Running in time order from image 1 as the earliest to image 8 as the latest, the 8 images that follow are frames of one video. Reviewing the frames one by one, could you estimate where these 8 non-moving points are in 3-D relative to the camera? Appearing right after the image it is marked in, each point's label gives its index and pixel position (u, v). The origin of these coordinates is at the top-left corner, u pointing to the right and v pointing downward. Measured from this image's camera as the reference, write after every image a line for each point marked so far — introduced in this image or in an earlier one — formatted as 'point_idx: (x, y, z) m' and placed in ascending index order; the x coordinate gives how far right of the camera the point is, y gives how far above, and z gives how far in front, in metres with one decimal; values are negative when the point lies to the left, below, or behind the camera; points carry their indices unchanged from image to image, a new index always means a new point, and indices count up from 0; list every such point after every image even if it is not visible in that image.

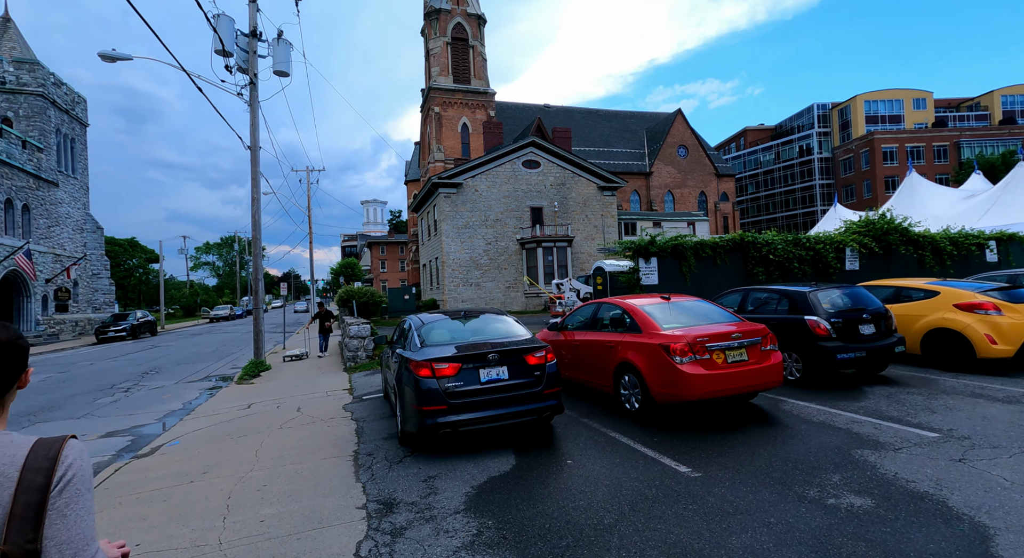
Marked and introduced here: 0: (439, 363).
0: (-0.7, -0.8, +4.9) m
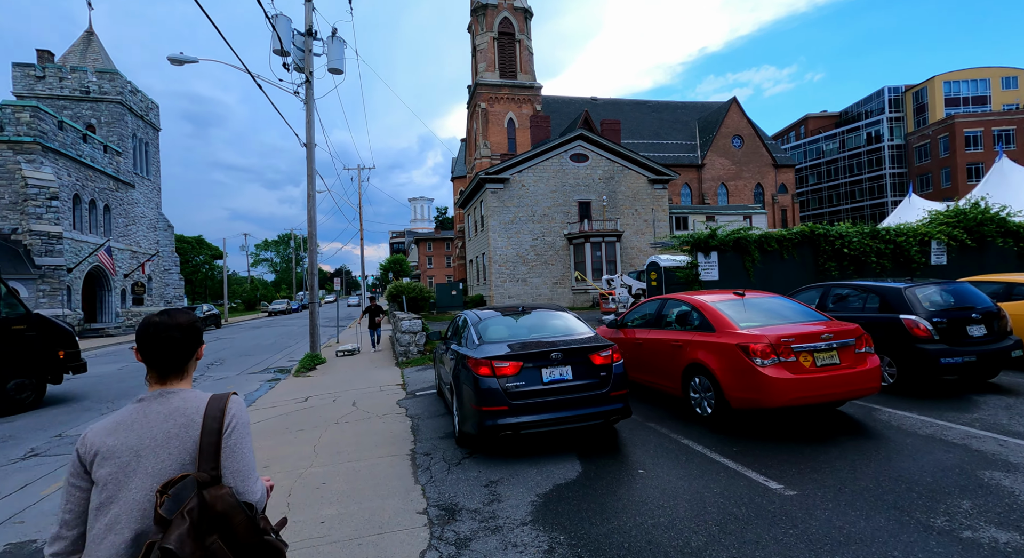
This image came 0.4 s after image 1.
0: (-0.1, -0.8, +4.6) m
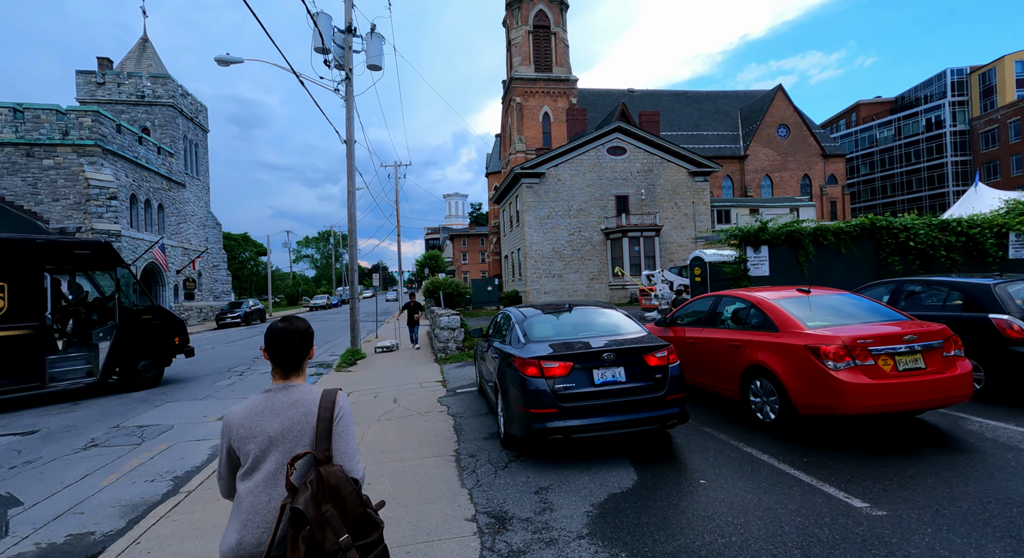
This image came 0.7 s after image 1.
0: (+0.3, -0.7, +4.4) m
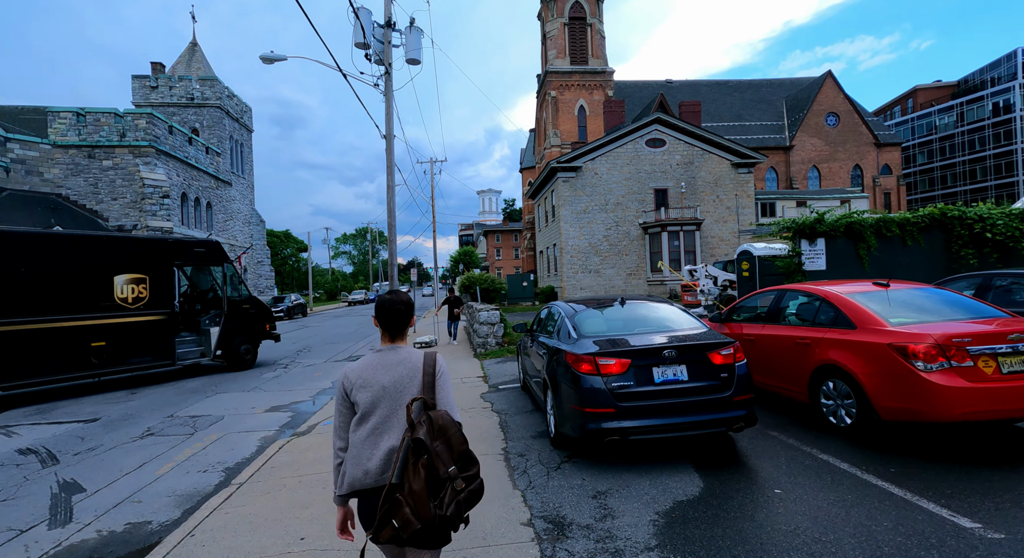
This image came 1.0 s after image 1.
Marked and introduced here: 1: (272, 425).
0: (+0.8, -0.7, +4.2) m
1: (-3.6, -2.2, +7.2) m
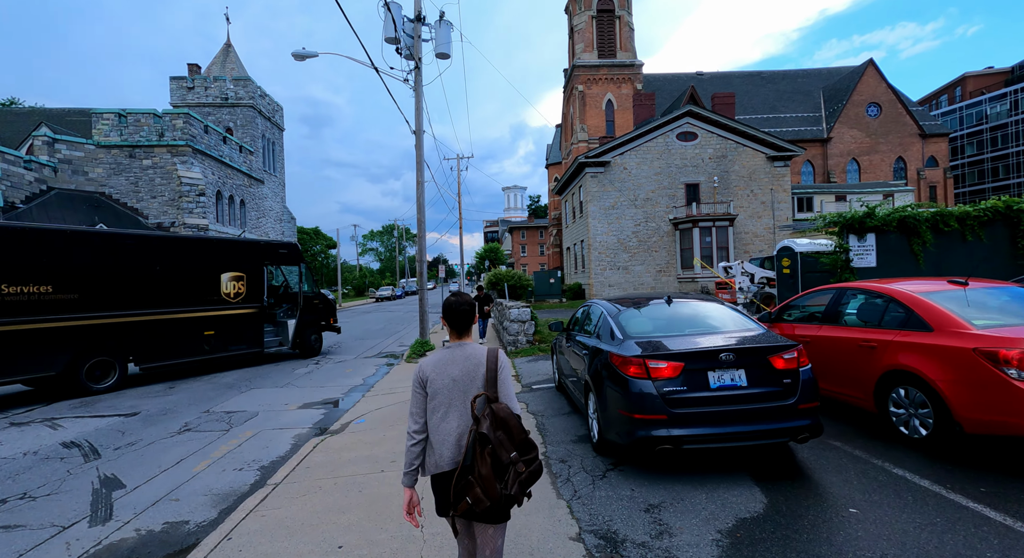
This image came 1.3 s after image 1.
0: (+1.2, -0.7, +3.9) m
1: (-3.1, -2.1, +7.2) m
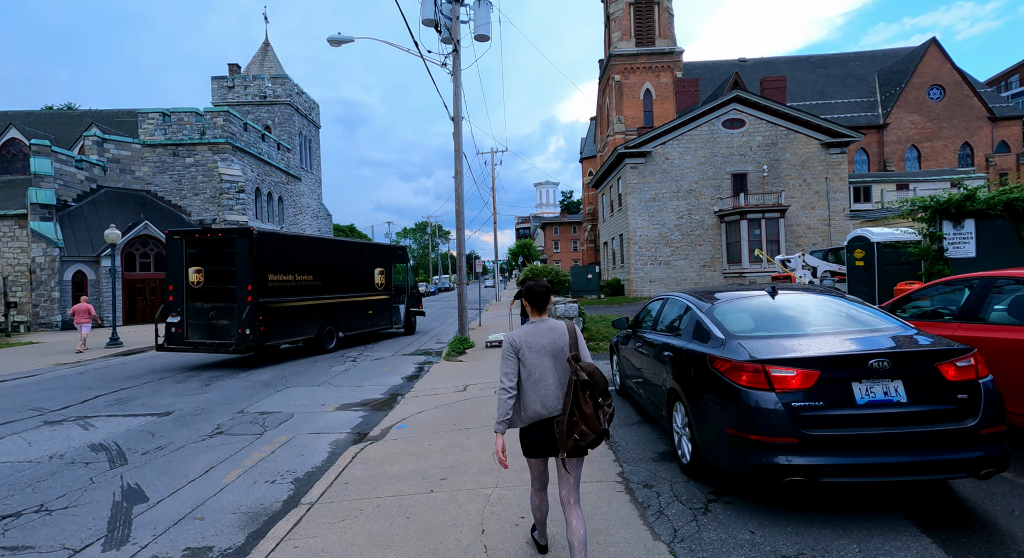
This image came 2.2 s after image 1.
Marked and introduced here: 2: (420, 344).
0: (+1.7, -0.6, +3.1) m
1: (-2.3, -2.0, +6.6) m
2: (-2.9, -2.0, +15.1) m
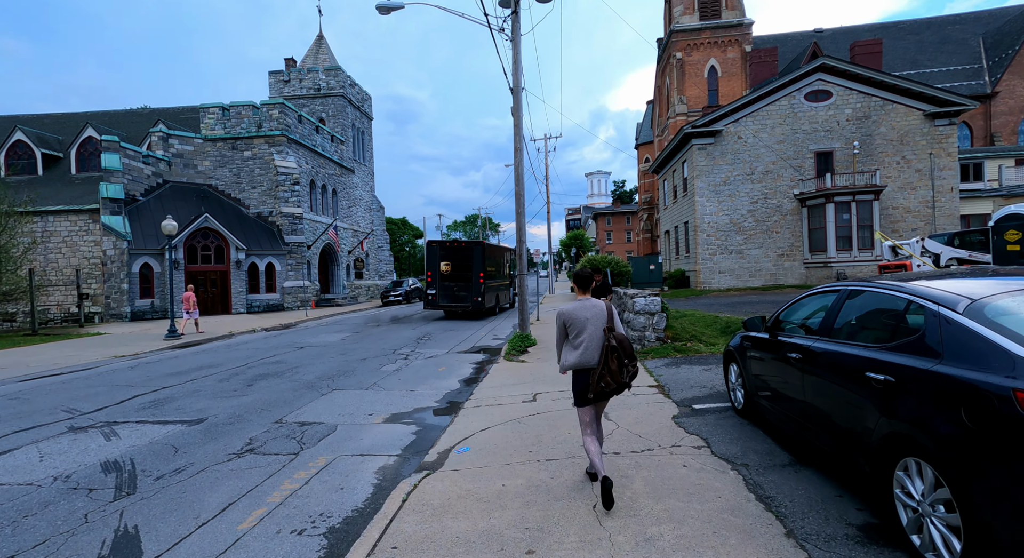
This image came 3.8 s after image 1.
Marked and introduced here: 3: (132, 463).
0: (+2.3, -0.5, +1.5) m
1: (-1.3, -1.9, +5.5) m
2: (-1.0, -1.7, +13.9) m
3: (-3.9, -1.9, +4.9) m
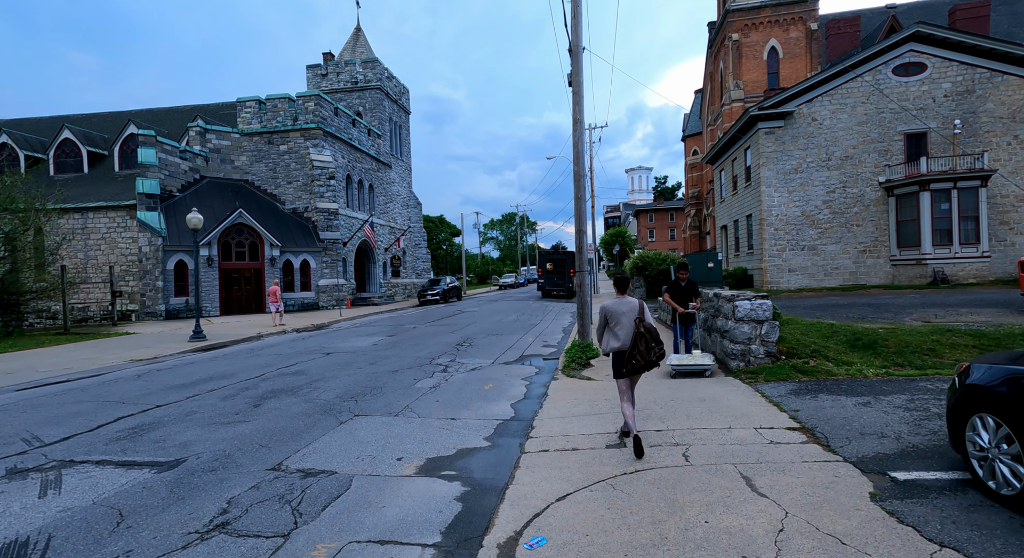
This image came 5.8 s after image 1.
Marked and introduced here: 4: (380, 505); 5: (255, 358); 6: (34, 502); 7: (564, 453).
0: (+2.7, -0.5, -0.6) m
1: (-0.6, -1.8, +3.6) m
2: (+0.3, -1.7, +12.1) m
3: (-3.2, -1.8, +3.3) m
4: (-1.1, -1.8, +3.9) m
5: (-6.1, -1.9, +11.5) m
6: (-4.0, -1.8, +4.0) m
7: (+0.5, -1.7, +4.8) m
